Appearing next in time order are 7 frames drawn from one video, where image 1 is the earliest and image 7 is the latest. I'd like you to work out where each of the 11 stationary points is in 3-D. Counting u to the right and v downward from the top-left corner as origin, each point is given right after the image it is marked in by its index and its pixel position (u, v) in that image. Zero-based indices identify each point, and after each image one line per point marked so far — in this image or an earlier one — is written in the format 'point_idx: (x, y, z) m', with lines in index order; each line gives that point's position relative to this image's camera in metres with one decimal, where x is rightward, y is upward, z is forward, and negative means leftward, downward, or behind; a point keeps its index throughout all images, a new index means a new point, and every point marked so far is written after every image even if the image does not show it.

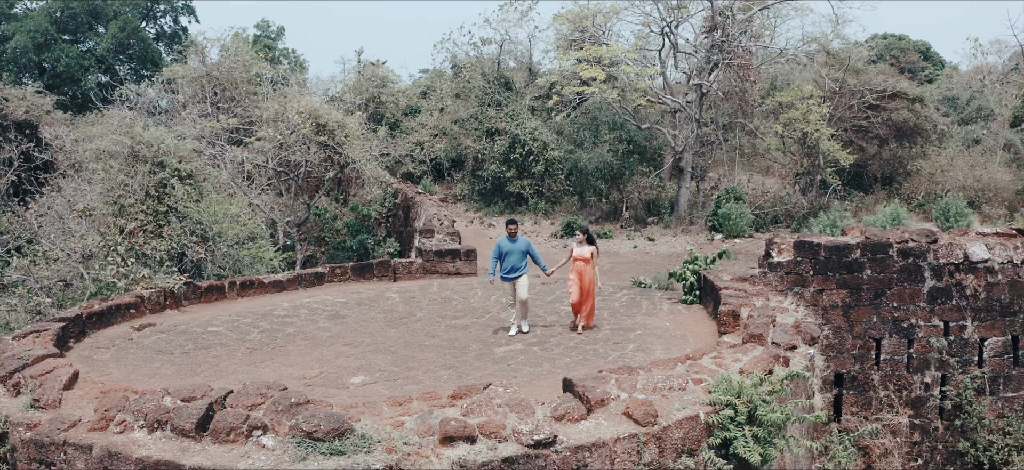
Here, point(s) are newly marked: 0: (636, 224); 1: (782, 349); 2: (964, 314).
0: (+1.5, +0.2, +16.9) m
1: (+0.8, -0.3, +4.2) m
2: (+1.9, -0.3, +5.7) m
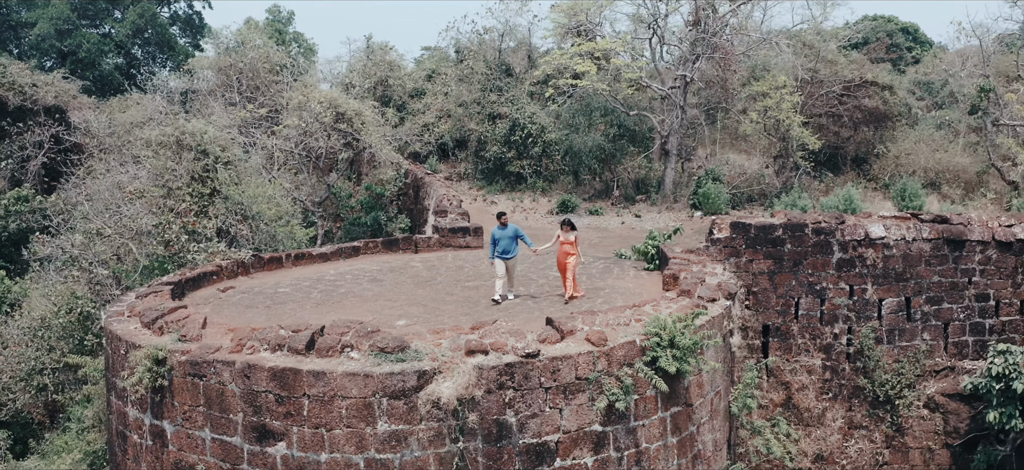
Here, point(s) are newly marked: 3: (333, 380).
0: (+1.6, +0.5, +18.4) m
1: (+0.8, -0.3, +5.8) m
2: (+1.9, -0.2, +7.3) m
3: (-0.6, -0.5, +4.5) m
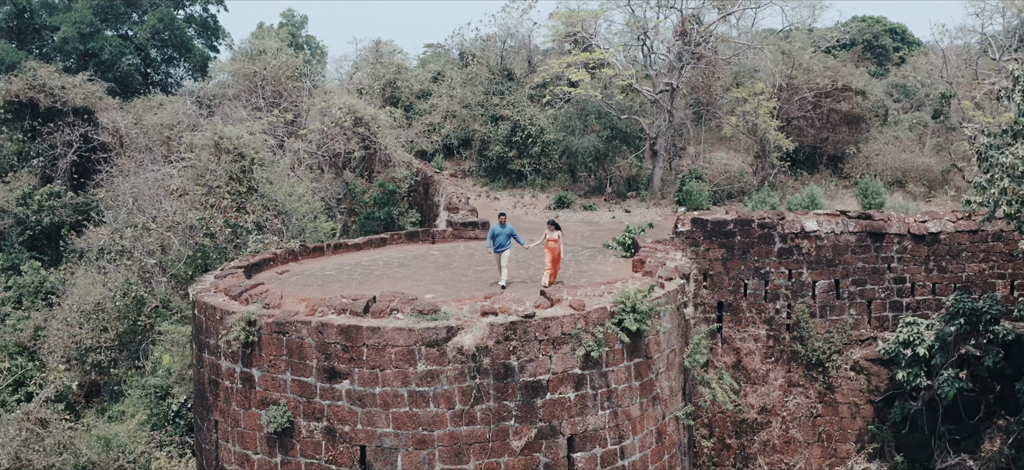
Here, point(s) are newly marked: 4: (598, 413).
0: (+1.6, +0.6, +20.1) m
1: (+0.8, -0.2, +7.4) m
2: (+1.9, -0.2, +8.9) m
3: (-0.6, -0.4, +6.1) m
4: (+0.4, -0.9, +6.6) m
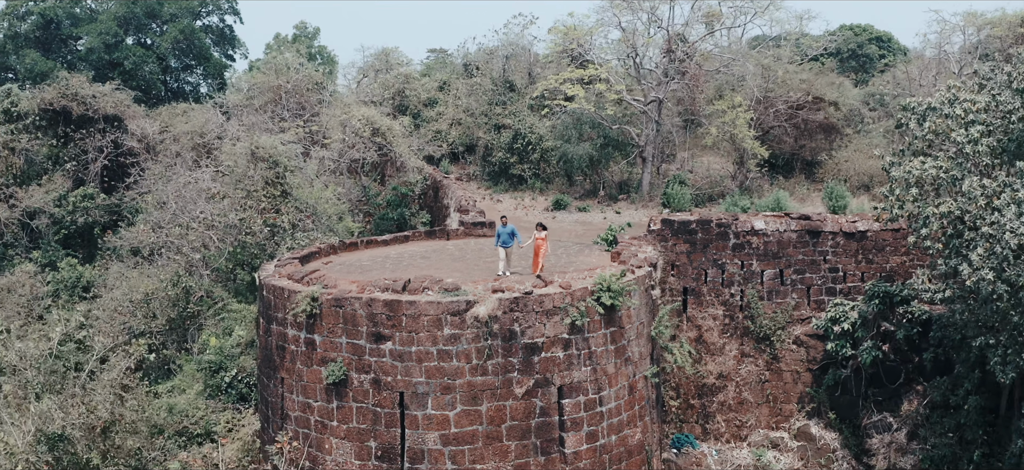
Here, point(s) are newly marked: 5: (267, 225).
0: (+1.6, +0.6, +22.0) m
1: (+0.8, -0.2, +9.4) m
2: (+1.9, -0.2, +10.9) m
3: (-0.5, -0.4, +8.1) m
4: (+0.4, -0.8, +8.6) m
5: (-2.9, +0.1, +16.1) m
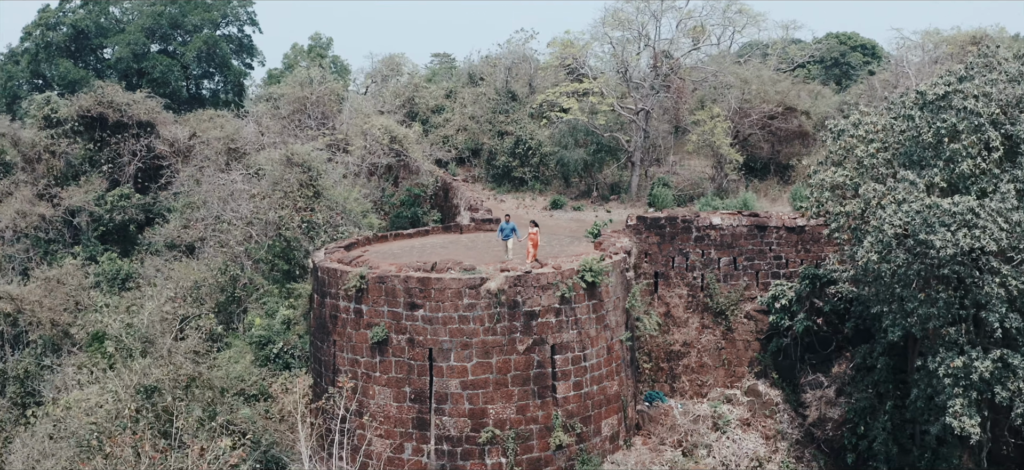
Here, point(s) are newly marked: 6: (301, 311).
0: (+1.6, +0.6, +24.5) m
1: (+0.9, -0.2, +11.8) m
2: (+2.0, -0.1, +13.3) m
3: (-0.5, -0.4, +10.6) m
4: (+0.5, -0.8, +11.0) m
5: (-2.9, +0.2, +18.6) m
6: (-2.5, -0.9, +16.3) m
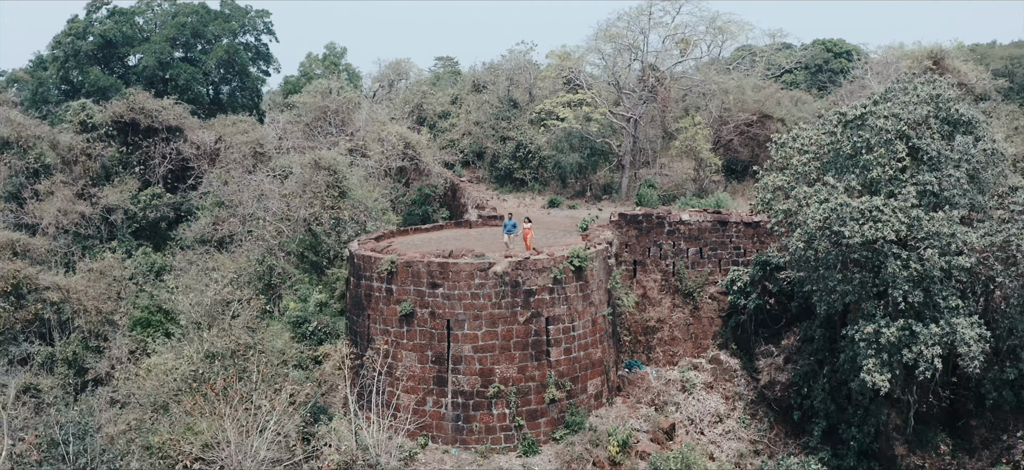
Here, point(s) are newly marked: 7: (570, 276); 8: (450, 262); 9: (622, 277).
0: (+1.7, +0.7, +27.1) m
1: (+0.9, -0.1, +14.4) m
2: (+2.0, 0.0, +15.9) m
3: (-0.5, -0.3, +13.1) m
4: (+0.5, -0.7, +13.6) m
5: (-2.8, +0.3, +21.2) m
6: (-2.5, -0.9, +18.9) m
7: (+0.6, -0.4, +13.6) m
8: (-0.6, -0.3, +13.1) m
9: (+1.3, -0.5, +16.0) m
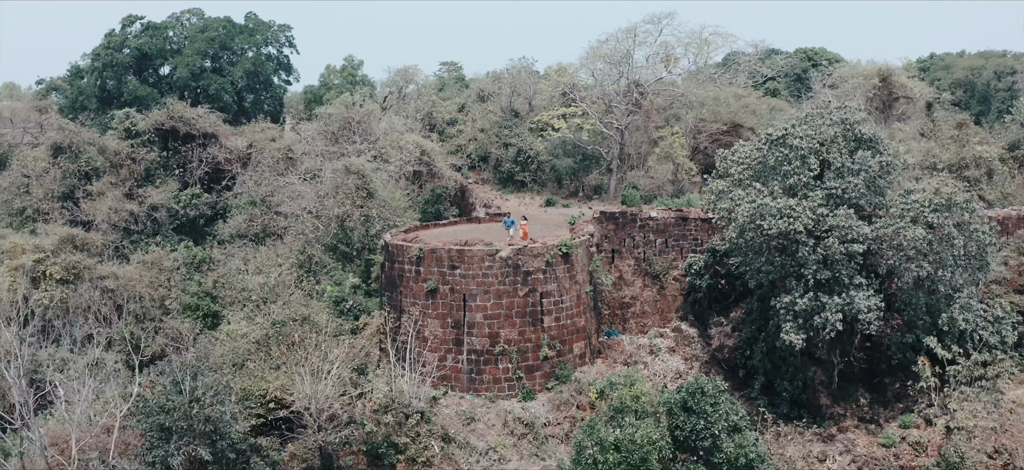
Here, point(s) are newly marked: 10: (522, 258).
0: (+1.7, +0.8, +30.9) m
1: (+0.9, 0.0, +18.2) m
2: (+2.0, 0.0, +19.7) m
3: (-0.5, -0.2, +17.0) m
4: (+0.5, -0.6, +17.4) m
5: (-2.8, +0.4, +25.0) m
6: (-2.4, -0.8, +22.7) m
7: (+0.6, -0.3, +17.5) m
8: (-0.6, -0.2, +17.0) m
9: (+1.3, -0.4, +19.9) m
10: (+0.1, -0.3, +17.1) m
